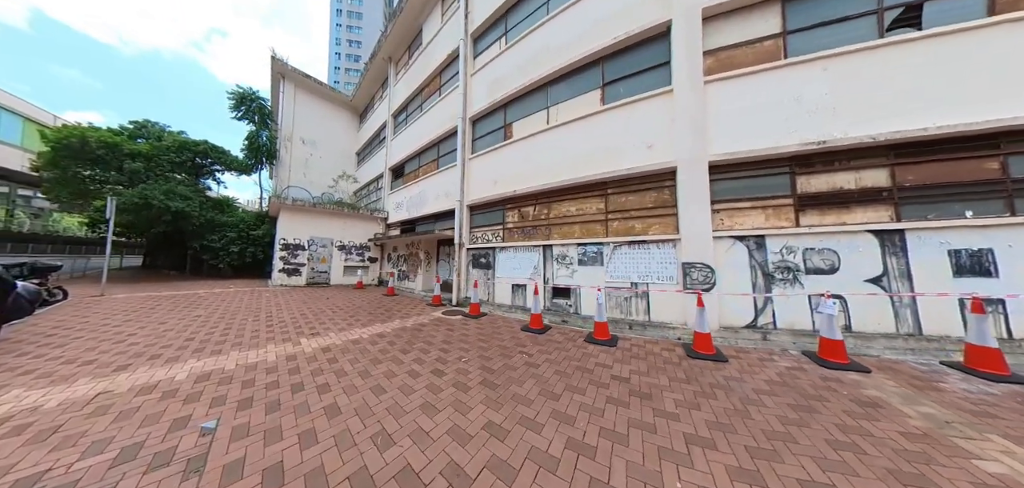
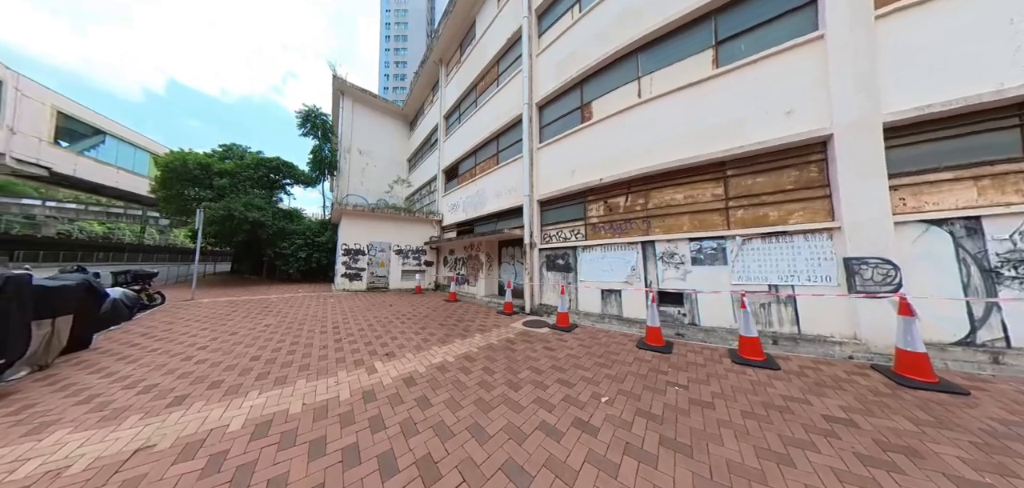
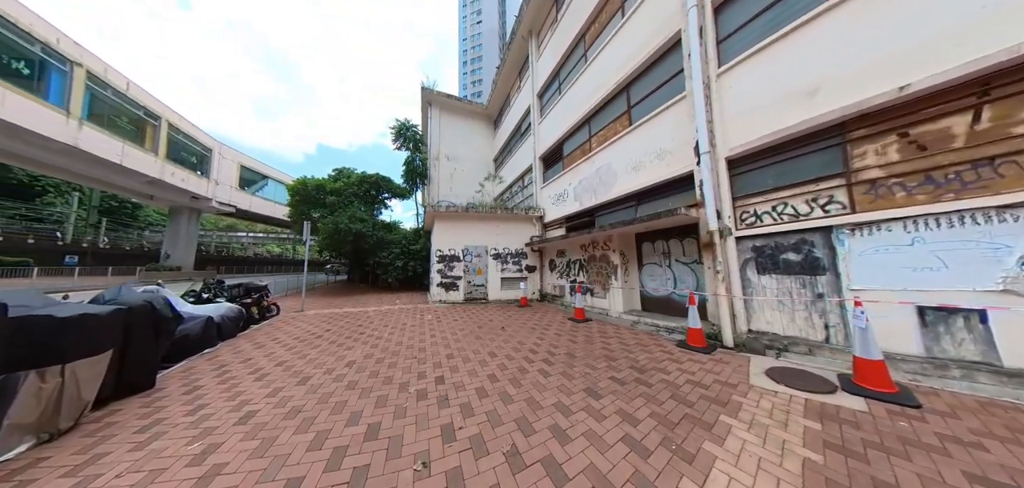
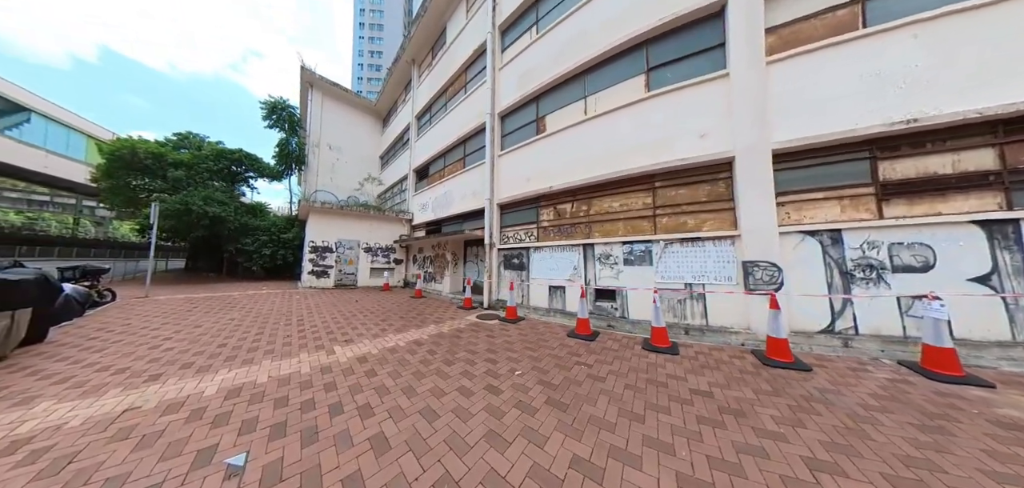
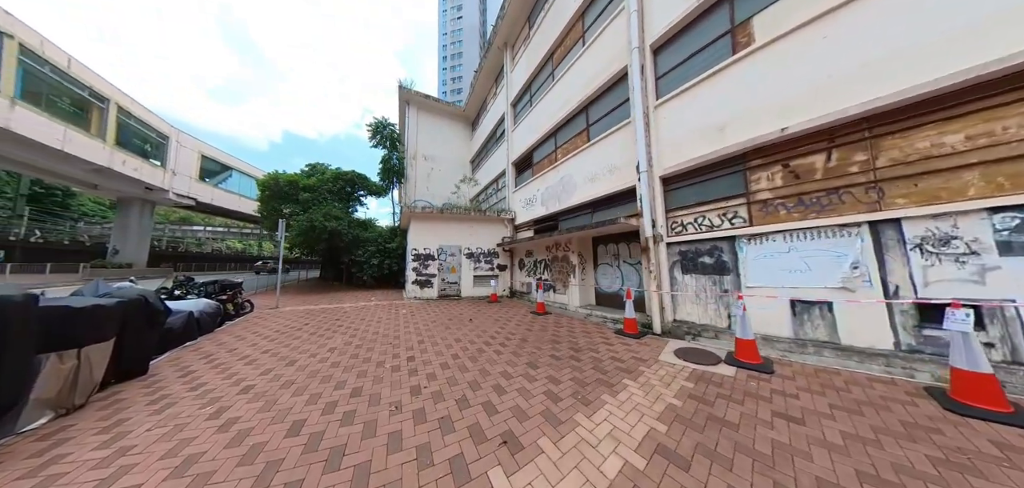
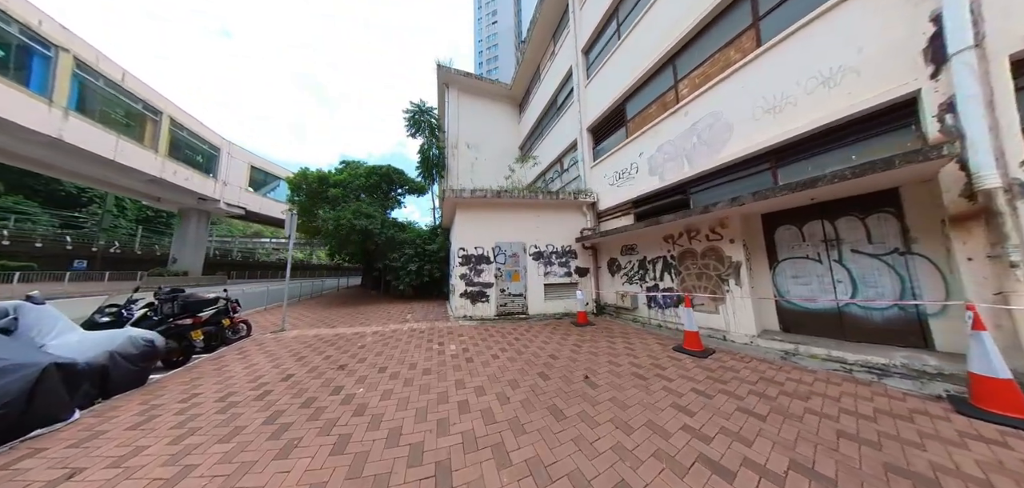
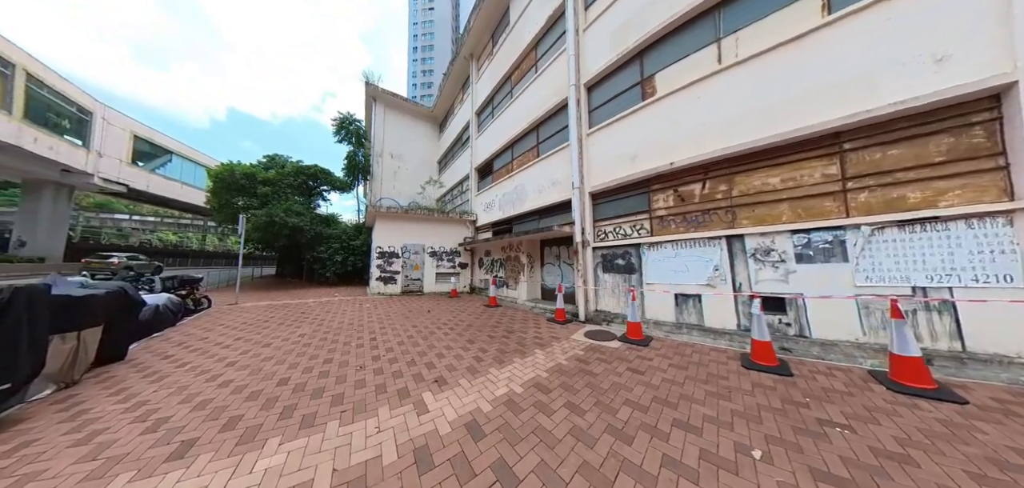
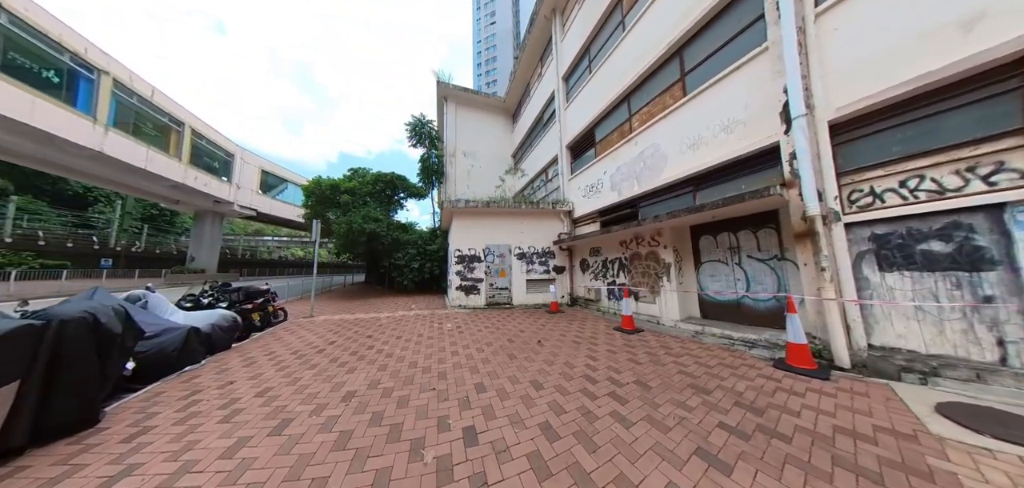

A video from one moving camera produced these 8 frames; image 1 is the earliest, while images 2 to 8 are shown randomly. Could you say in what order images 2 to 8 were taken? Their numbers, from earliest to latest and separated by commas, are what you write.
4, 2, 7, 5, 3, 8, 6
